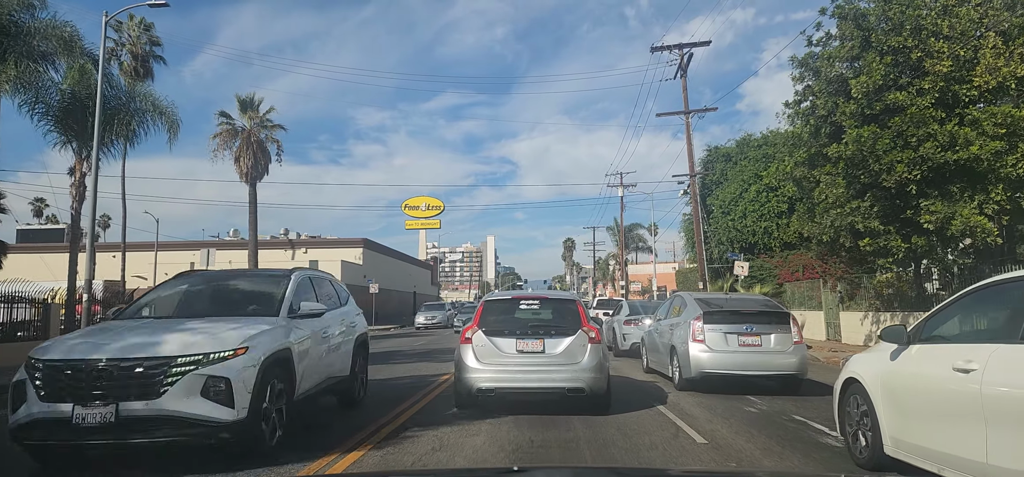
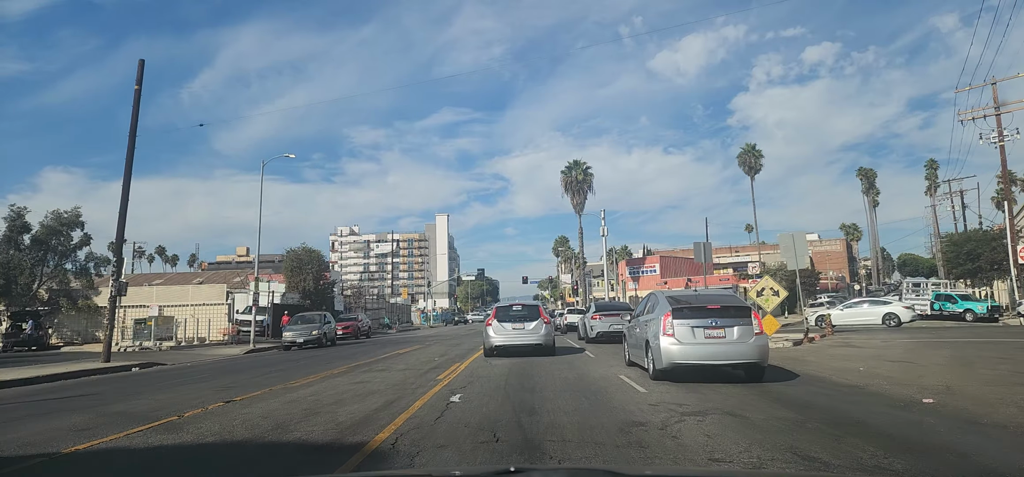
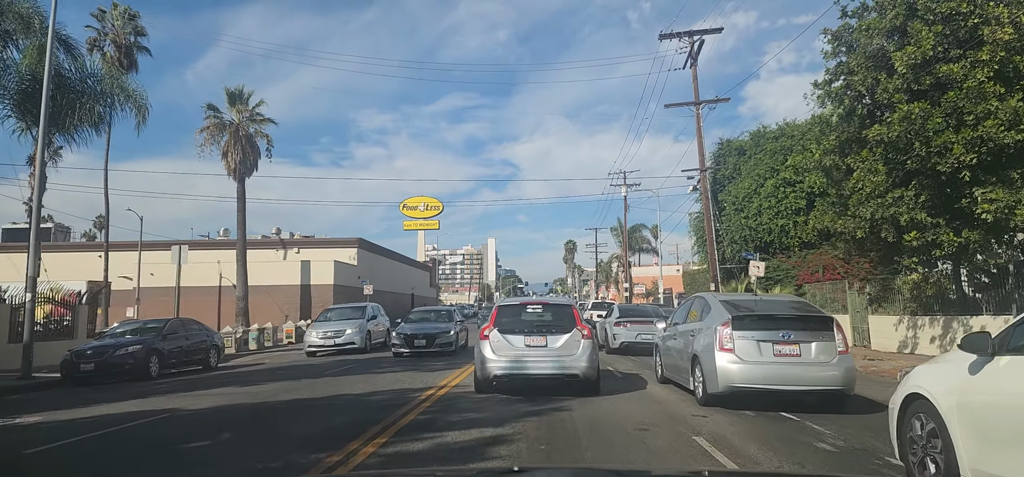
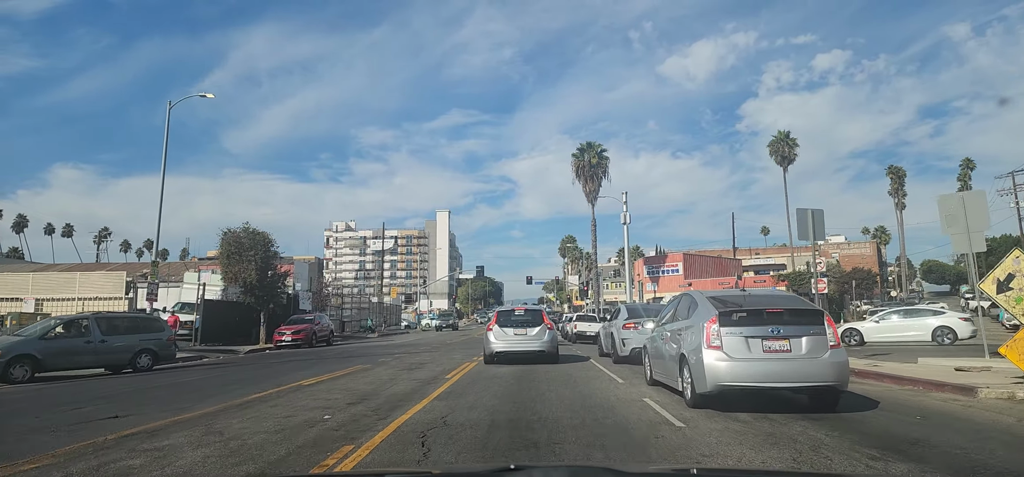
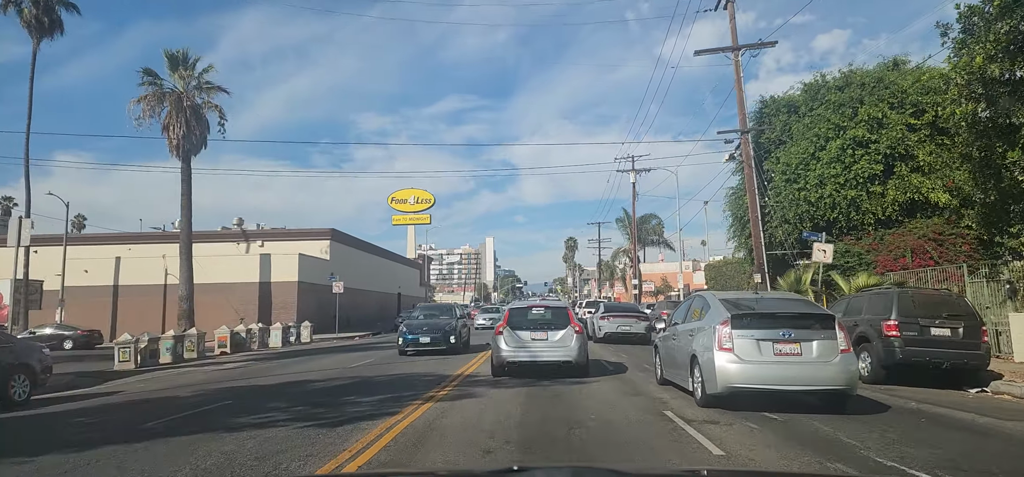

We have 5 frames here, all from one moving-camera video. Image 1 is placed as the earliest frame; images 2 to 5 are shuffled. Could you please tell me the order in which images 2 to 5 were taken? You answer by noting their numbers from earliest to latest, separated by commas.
3, 5, 2, 4
